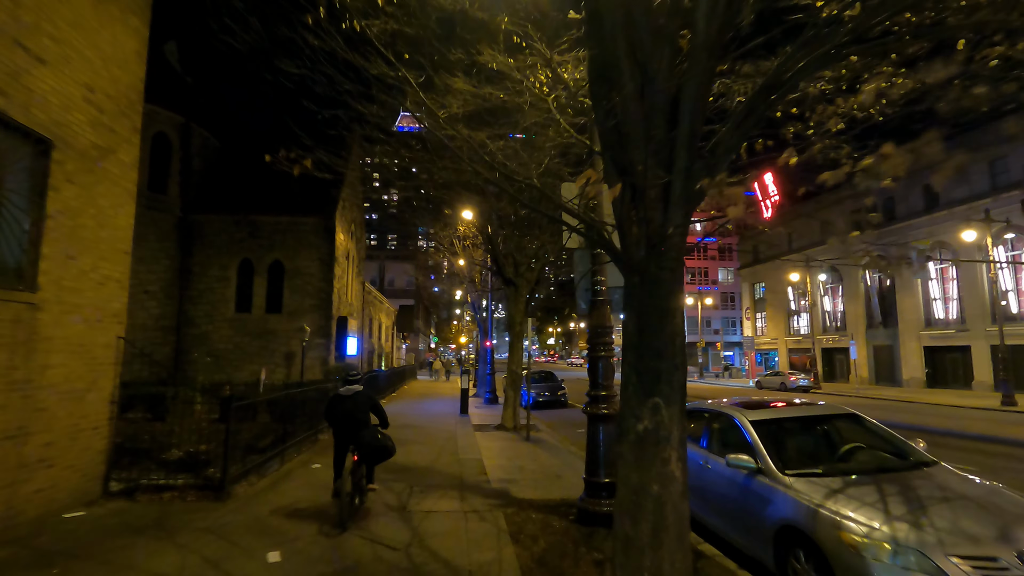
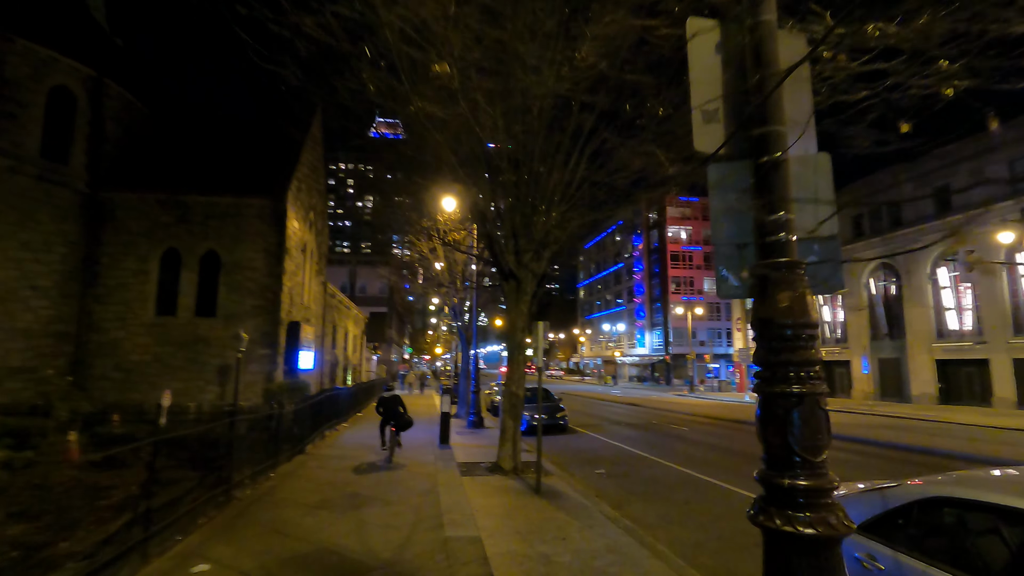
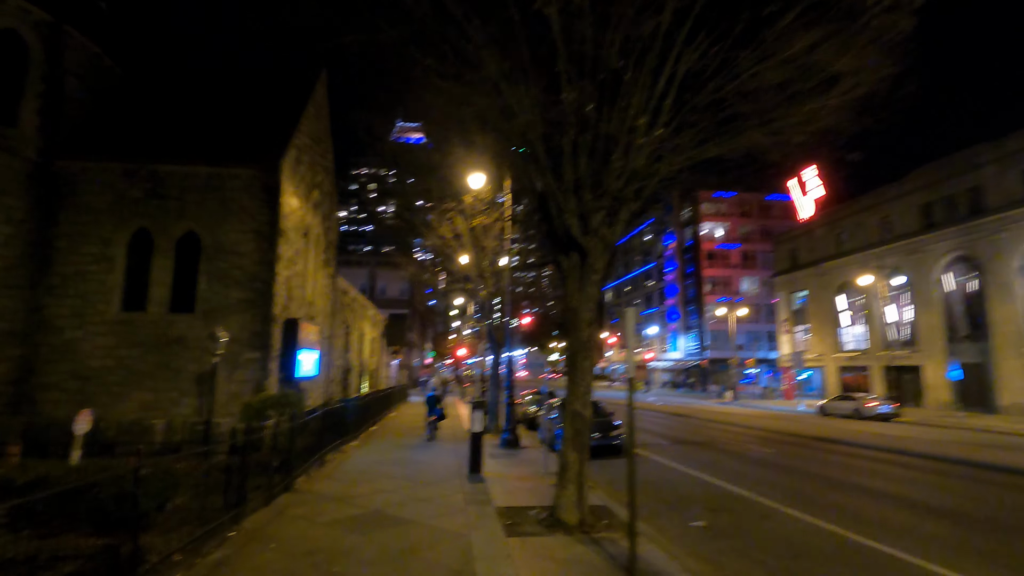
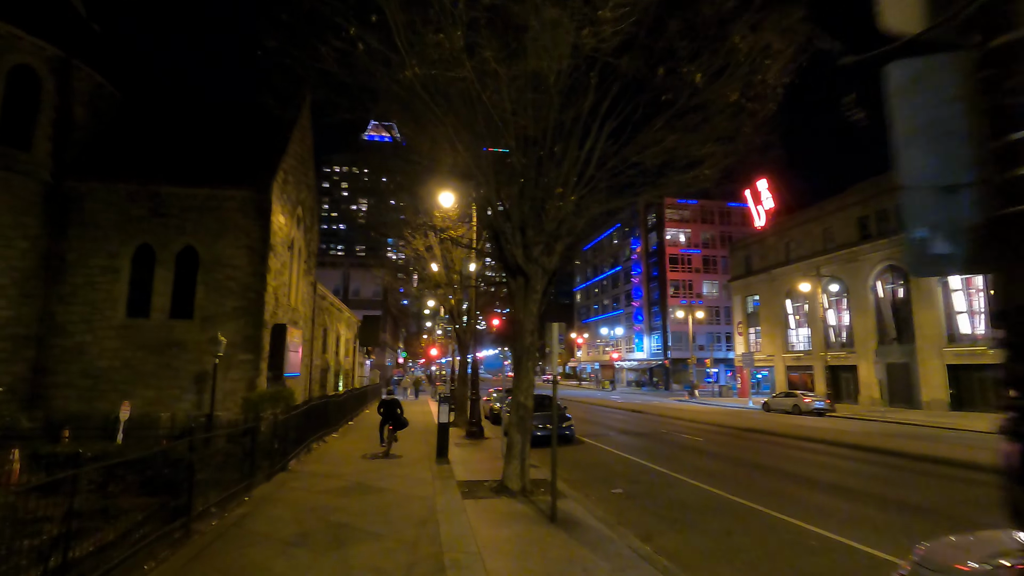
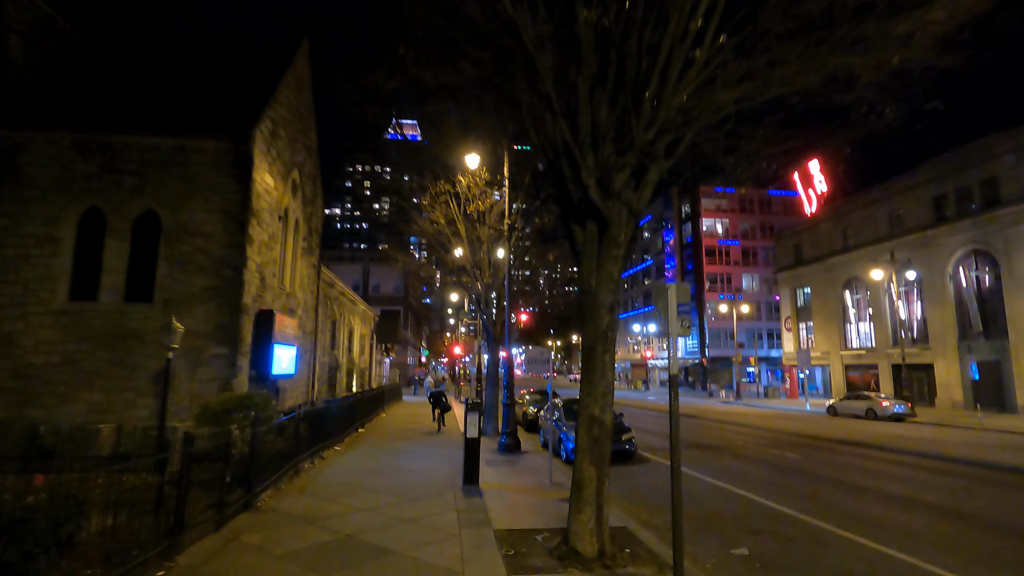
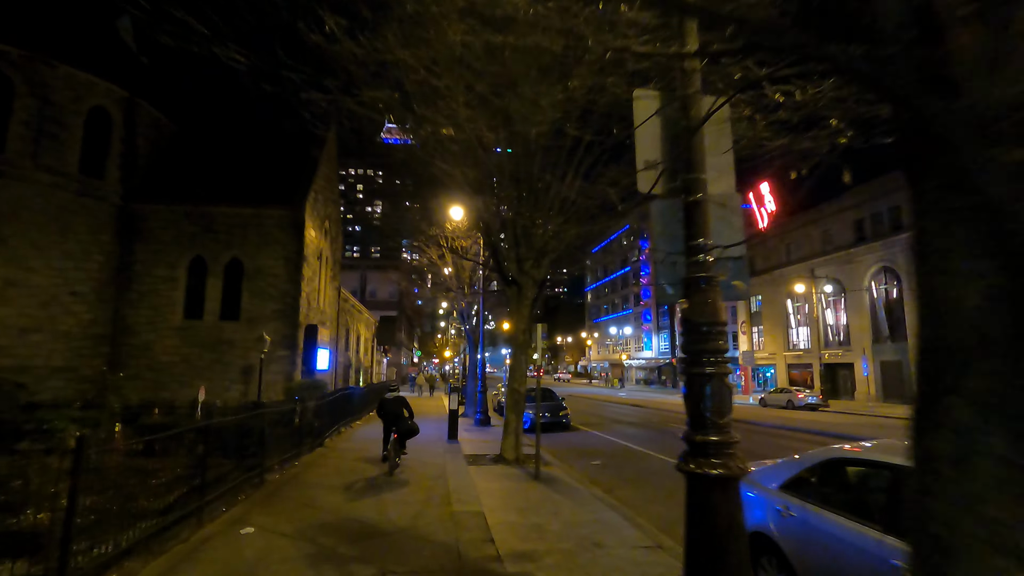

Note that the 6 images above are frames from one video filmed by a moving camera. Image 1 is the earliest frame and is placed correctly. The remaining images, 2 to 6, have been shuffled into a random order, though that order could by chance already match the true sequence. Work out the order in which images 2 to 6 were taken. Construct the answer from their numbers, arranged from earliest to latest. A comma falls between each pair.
6, 2, 4, 3, 5
